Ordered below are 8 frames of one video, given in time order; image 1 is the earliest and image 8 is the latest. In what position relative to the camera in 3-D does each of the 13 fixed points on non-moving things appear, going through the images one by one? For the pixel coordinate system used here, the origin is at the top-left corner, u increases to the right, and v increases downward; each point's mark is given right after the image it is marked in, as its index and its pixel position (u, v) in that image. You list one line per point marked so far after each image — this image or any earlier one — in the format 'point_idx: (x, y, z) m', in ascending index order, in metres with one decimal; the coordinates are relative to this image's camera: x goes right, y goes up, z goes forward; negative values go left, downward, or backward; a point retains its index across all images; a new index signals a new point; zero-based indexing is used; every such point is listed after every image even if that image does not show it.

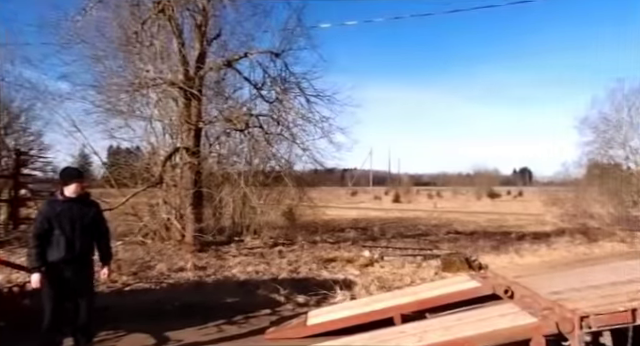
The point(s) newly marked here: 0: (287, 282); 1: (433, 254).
0: (-0.8, -2.1, +8.3) m
1: (+2.4, -2.1, +11.0) m
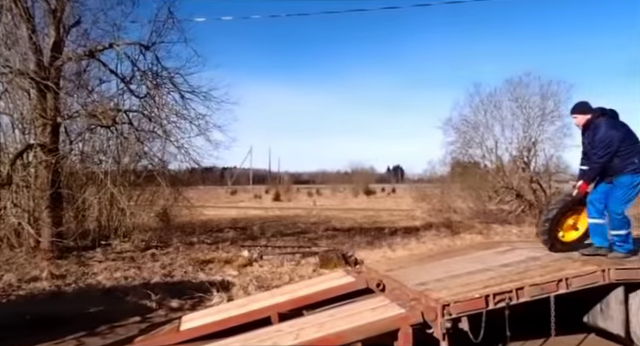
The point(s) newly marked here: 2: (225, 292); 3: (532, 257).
0: (-2.9, -2.0, +8.0) m
1: (-0.2, -1.9, +11.1) m
2: (-1.6, -2.0, +7.6) m
3: (+3.2, -1.3, +6.8) m
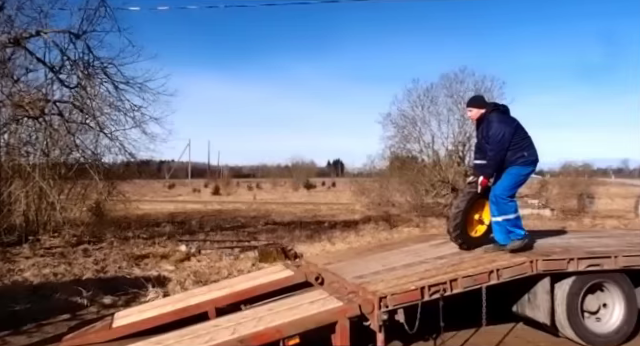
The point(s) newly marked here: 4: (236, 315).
0: (-3.9, -1.9, +7.8) m
1: (-1.4, -1.8, +11.1) m
2: (-2.6, -1.9, +7.5) m
3: (+2.3, -1.2, +7.0) m
4: (-1.2, -2.0, +6.3) m
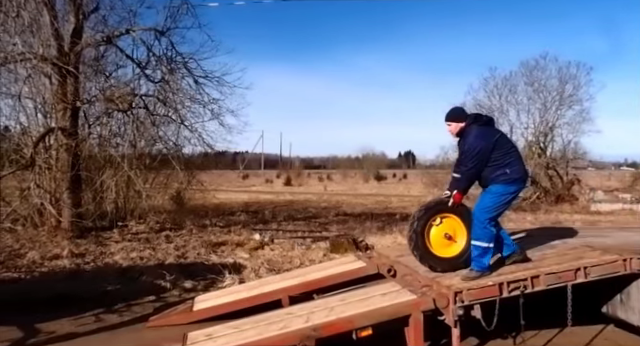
0: (-2.6, -1.7, +8.2) m
1: (+0.2, -1.6, +11.2) m
2: (-1.4, -1.8, +7.8) m
3: (+3.4, -1.1, +6.6) m
4: (-0.2, -1.9, +6.4) m
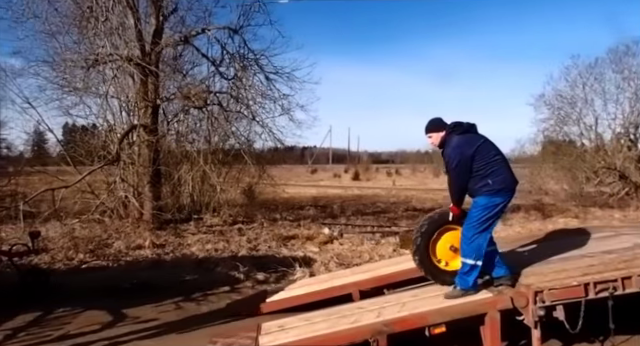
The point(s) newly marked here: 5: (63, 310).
0: (-1.4, -1.6, +8.4) m
1: (+1.8, -1.5, +11.1) m
2: (-0.2, -1.7, +7.9) m
3: (+4.4, -1.0, +6.2) m
4: (+0.8, -1.8, +6.3) m
5: (-3.5, -1.8, +6.0) m
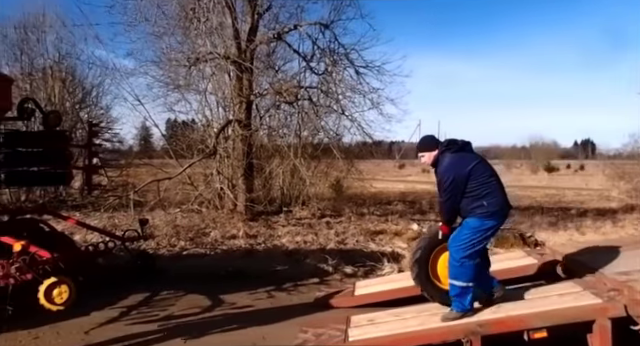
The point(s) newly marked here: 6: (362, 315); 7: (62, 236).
0: (+0.2, -1.5, +8.5) m
1: (+3.7, -1.4, +10.6) m
2: (+1.3, -1.6, +7.8) m
3: (+5.6, -1.0, +5.4) m
4: (+2.1, -1.7, +6.1) m
5: (-2.2, -1.7, +6.5) m
6: (+0.6, -1.8, +5.7) m
7: (-3.7, -0.9, +6.4) m
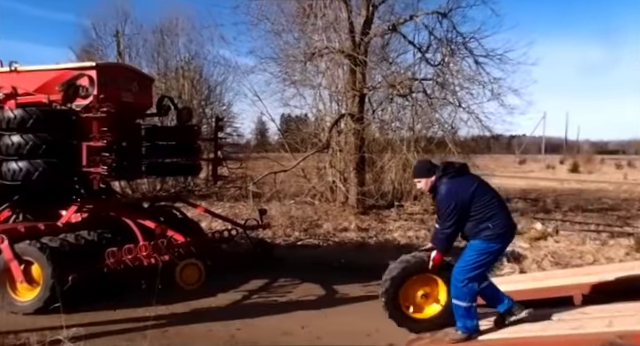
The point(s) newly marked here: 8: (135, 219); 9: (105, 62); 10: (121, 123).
0: (+2.2, -1.4, +8.3) m
1: (+6.1, -1.3, +9.7) m
2: (+3.1, -1.5, +7.3) m
3: (+6.9, -1.0, +4.1) m
4: (+3.6, -1.7, +5.5) m
5: (-0.5, -1.6, +6.7) m
6: (+2.0, -1.8, +5.4) m
7: (-2.0, -0.7, +6.9) m
8: (-2.5, -0.6, +6.0) m
9: (-2.9, +1.5, +6.0) m
10: (-2.9, +0.7, +6.4) m
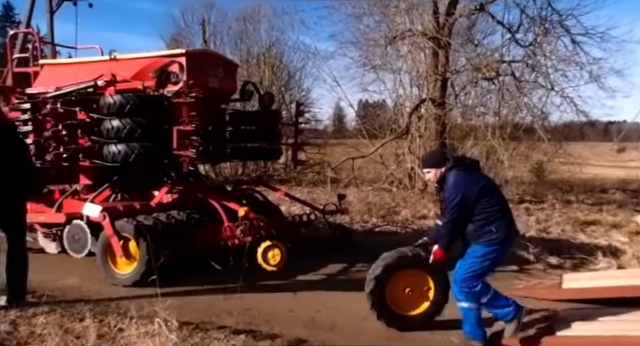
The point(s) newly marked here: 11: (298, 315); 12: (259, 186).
0: (+3.6, -1.2, +7.9) m
1: (+7.6, -1.1, +8.7) m
2: (+4.4, -1.3, +6.8) m
3: (+7.7, -0.9, +3.1) m
4: (+4.6, -1.6, +5.0) m
5: (+0.6, -1.4, +6.7) m
6: (+3.0, -1.6, +5.1) m
7: (-0.8, -0.5, +7.1) m
8: (-1.4, -0.4, +6.2) m
9: (-1.8, +1.8, +6.3) m
10: (-1.7, +1.0, +6.6) m
11: (-0.2, -1.5, +4.7) m
12: (-1.0, -0.2, +7.0) m
